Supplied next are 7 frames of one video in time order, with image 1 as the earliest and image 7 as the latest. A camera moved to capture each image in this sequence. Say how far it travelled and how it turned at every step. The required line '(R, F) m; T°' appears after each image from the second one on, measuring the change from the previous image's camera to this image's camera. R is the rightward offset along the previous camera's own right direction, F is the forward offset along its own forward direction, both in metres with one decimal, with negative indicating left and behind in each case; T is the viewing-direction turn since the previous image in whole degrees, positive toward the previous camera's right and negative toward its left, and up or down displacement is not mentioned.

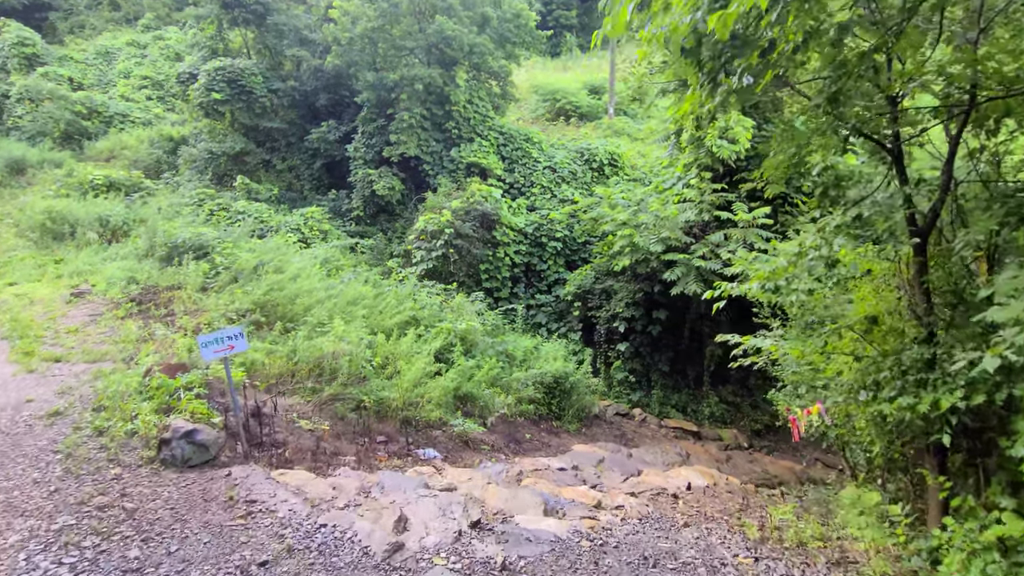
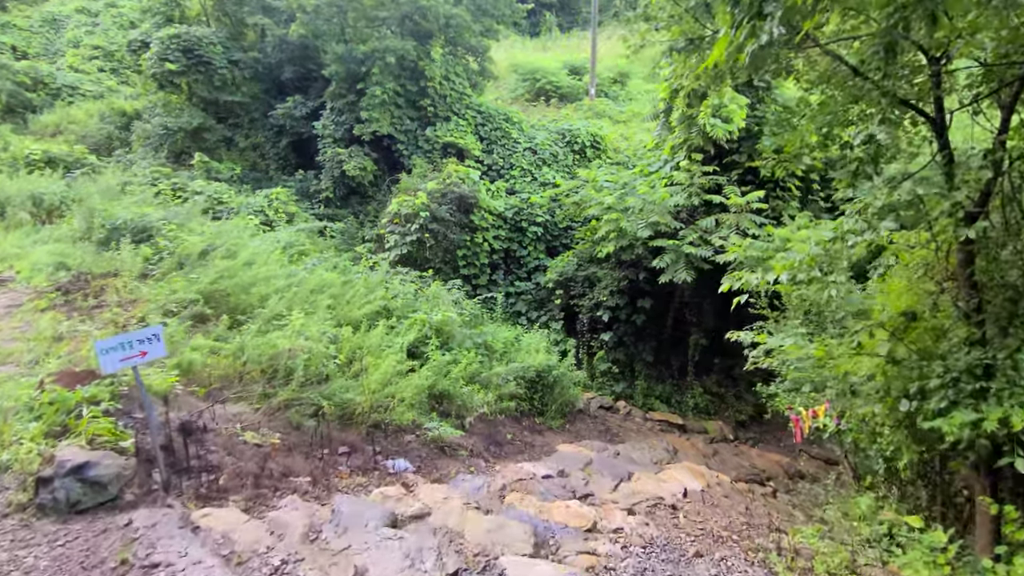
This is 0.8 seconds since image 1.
(0.0, +0.5) m; +3°
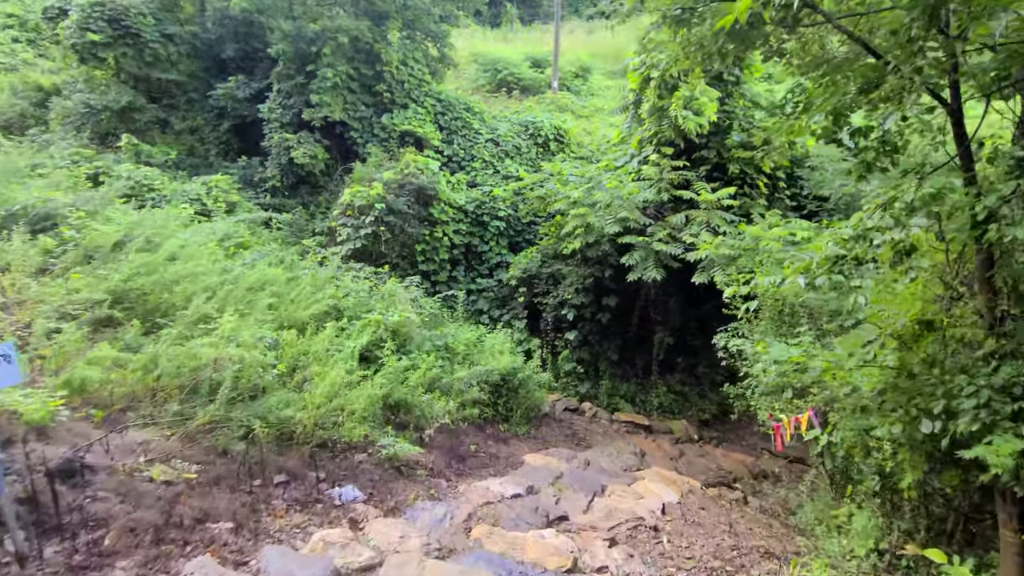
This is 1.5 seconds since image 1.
(-0.1, +0.5) m; +5°
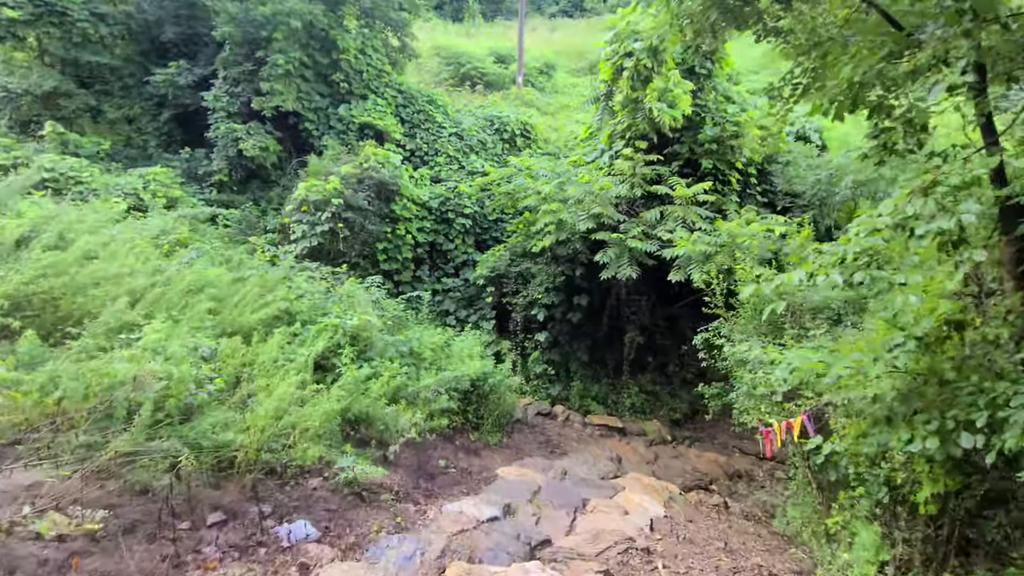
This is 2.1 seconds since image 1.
(-0.1, +0.4) m; +4°
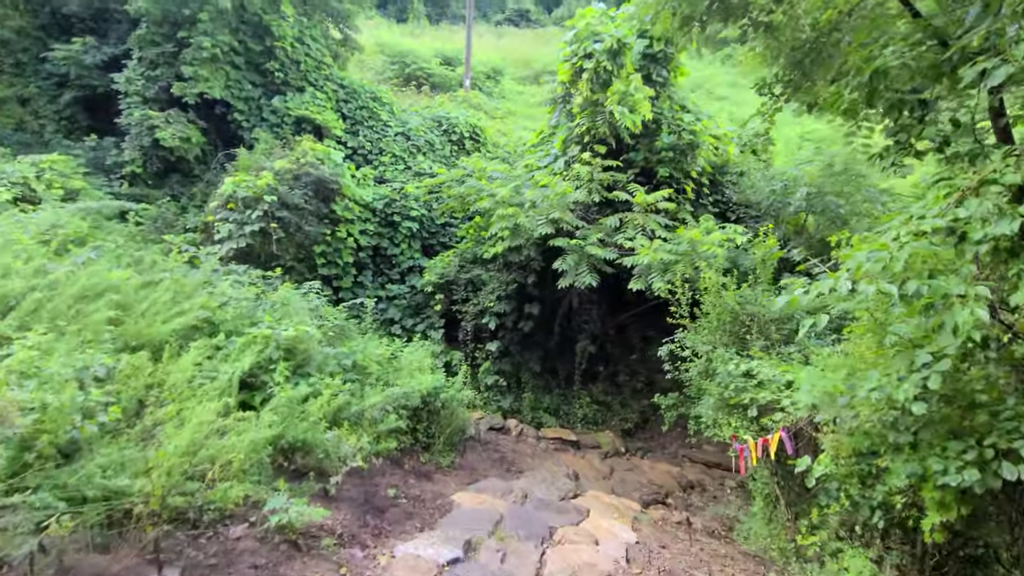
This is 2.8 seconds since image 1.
(-0.2, +0.4) m; +7°
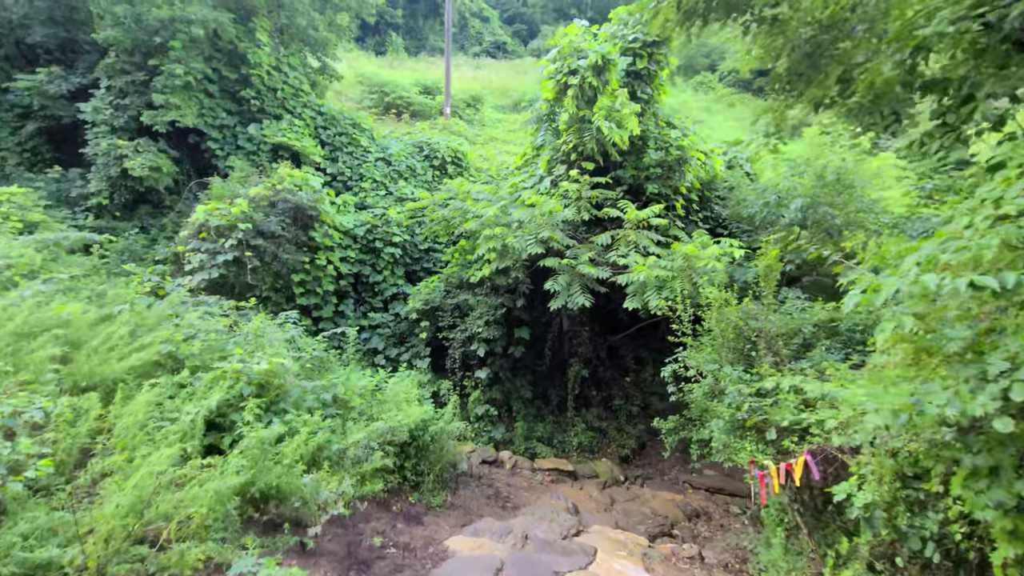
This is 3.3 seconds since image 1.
(-0.1, +0.3) m; +2°
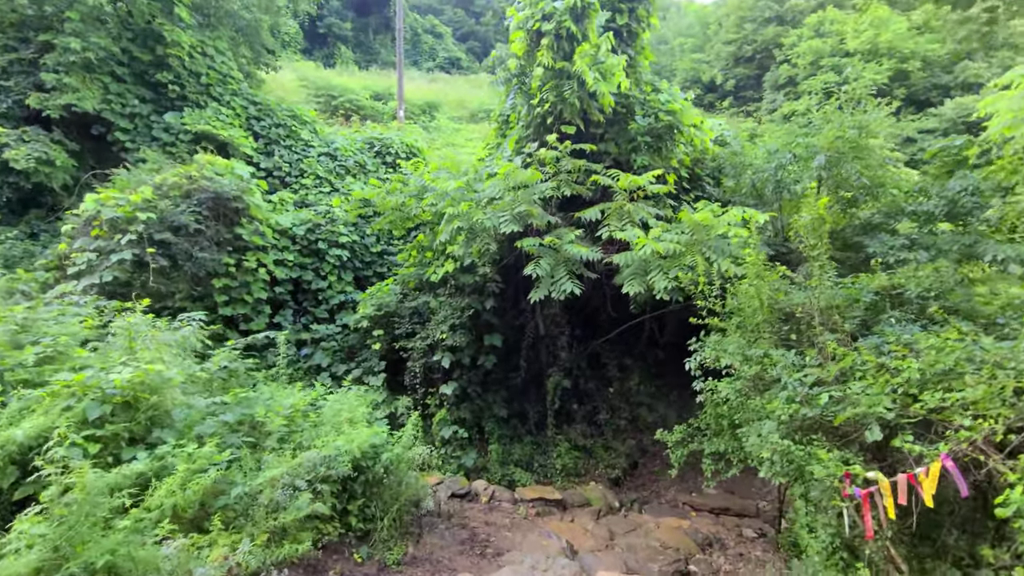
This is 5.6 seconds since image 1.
(-0.1, +1.2) m; +5°
